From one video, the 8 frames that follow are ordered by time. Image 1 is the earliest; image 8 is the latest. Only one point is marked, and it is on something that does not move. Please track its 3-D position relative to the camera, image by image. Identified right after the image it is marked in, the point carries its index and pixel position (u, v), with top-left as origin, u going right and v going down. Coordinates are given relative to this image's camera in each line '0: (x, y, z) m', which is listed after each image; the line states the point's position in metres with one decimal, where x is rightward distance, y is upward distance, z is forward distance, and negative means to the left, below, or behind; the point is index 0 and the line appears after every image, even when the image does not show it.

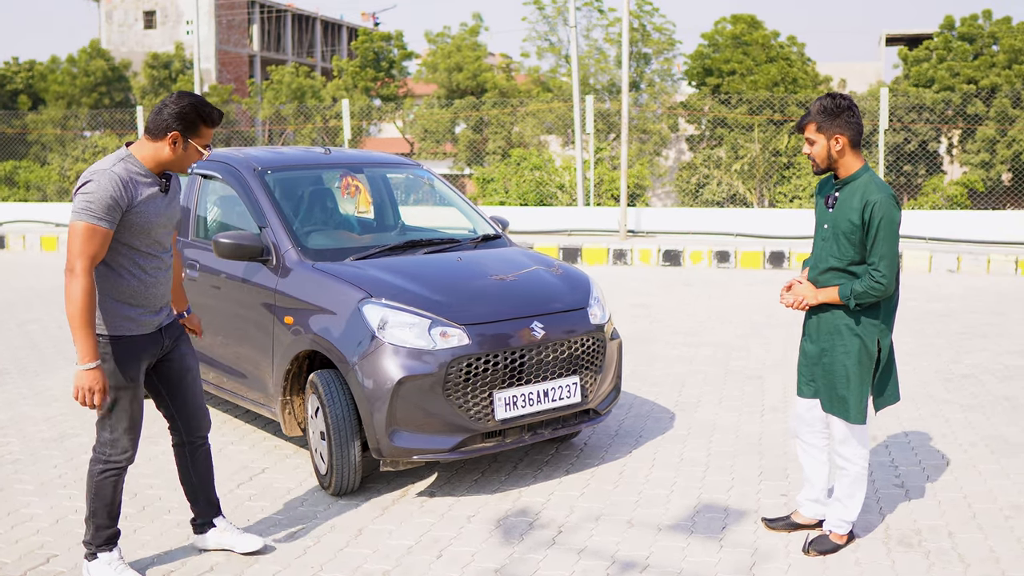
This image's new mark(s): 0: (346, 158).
0: (-0.9, +0.7, +6.2) m
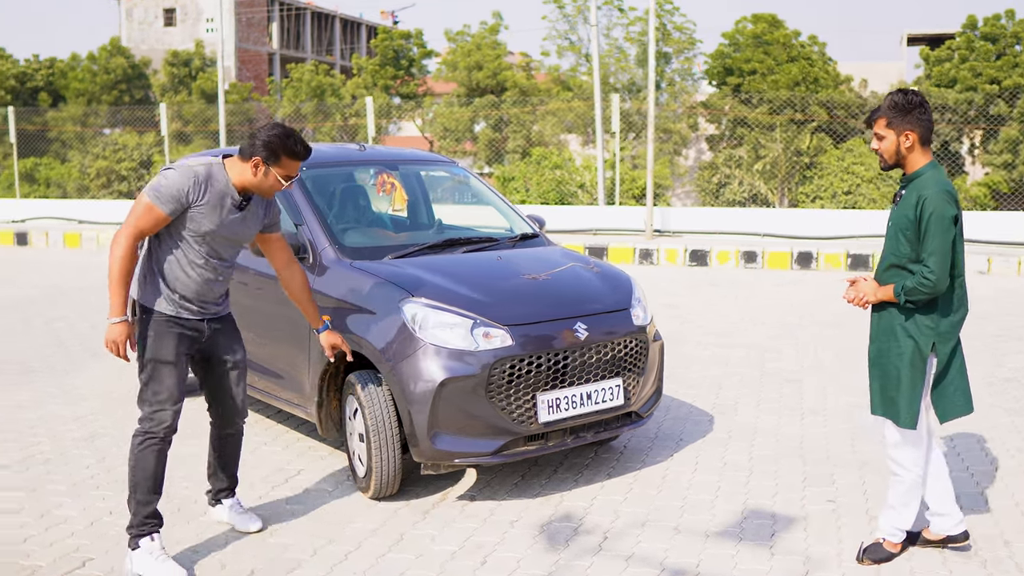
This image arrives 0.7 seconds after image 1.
0: (-0.7, +0.7, +6.1) m
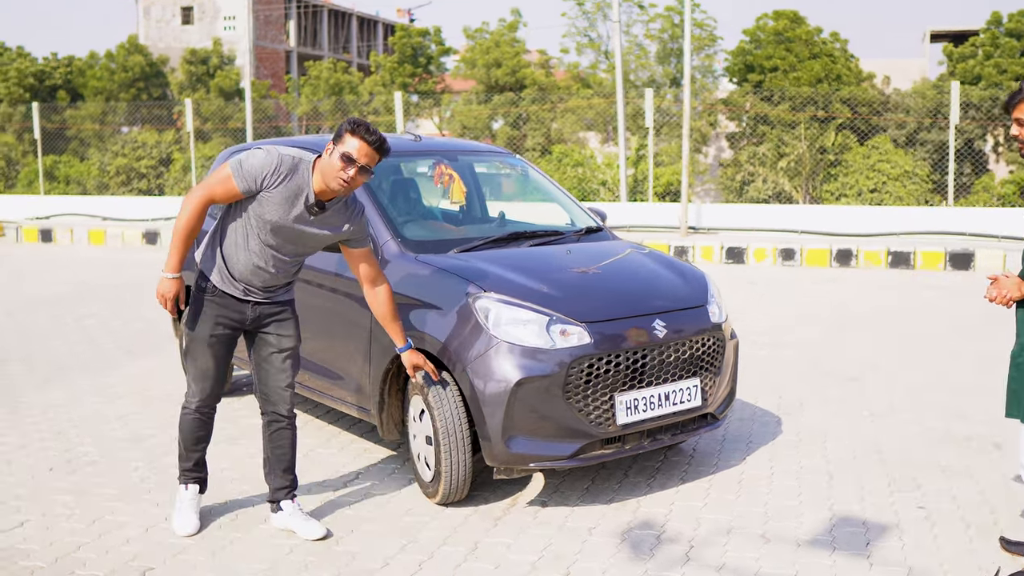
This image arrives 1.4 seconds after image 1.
0: (-0.4, +0.8, +5.9) m
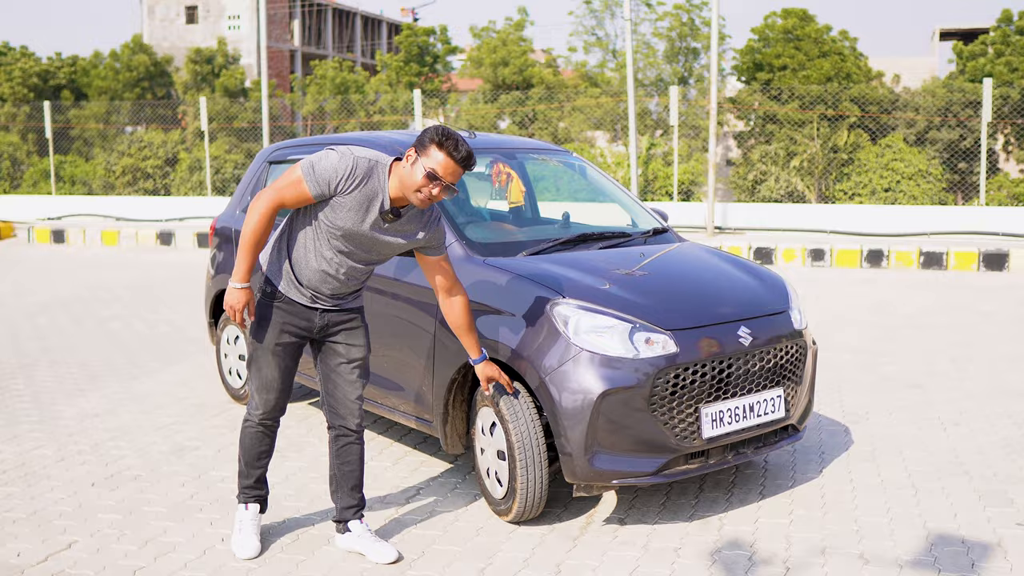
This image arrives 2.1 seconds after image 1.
0: (-0.1, +0.7, +5.6) m
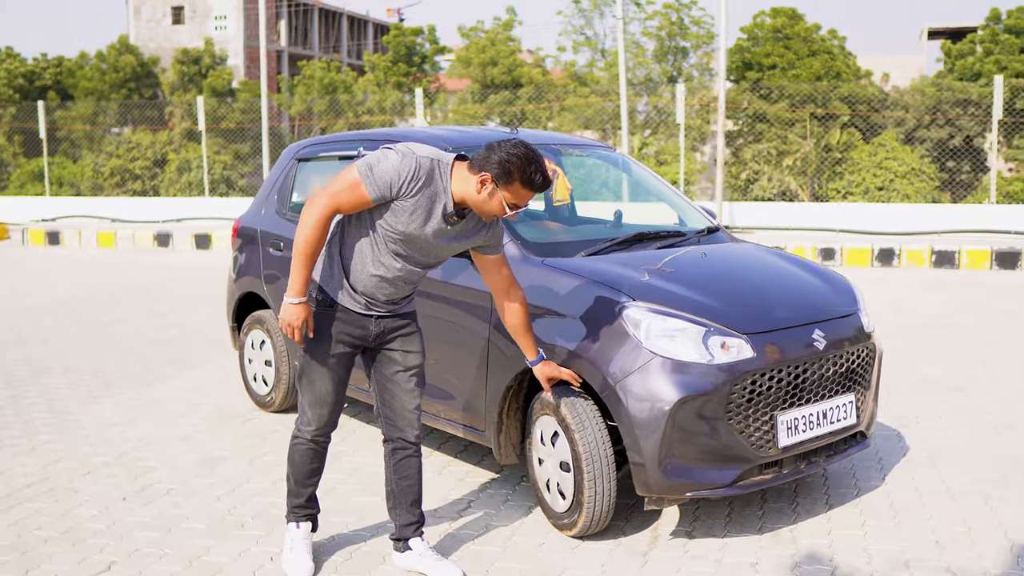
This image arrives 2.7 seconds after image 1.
0: (+0.1, +0.7, +5.4) m
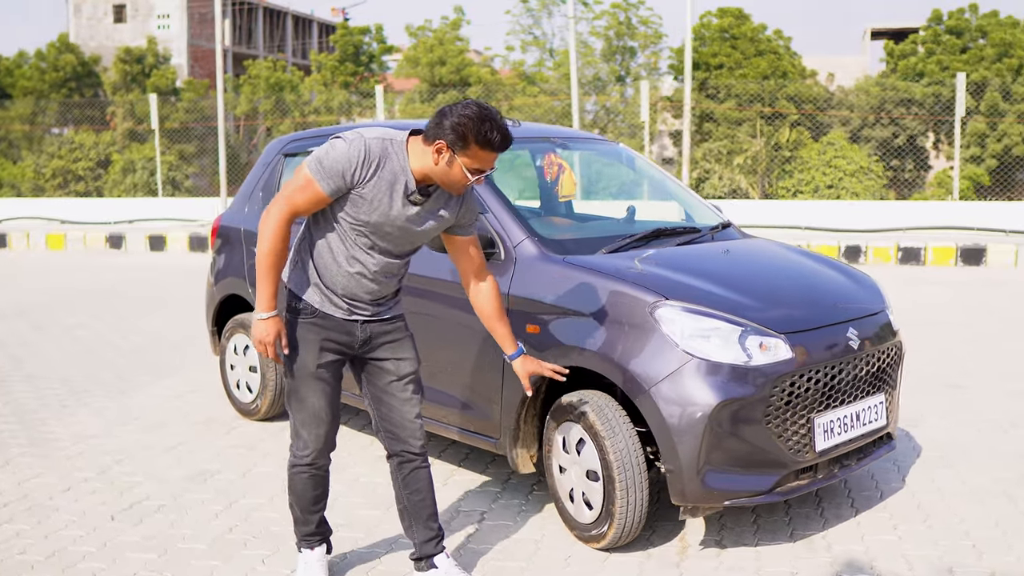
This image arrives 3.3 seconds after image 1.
0: (+0.1, +0.7, +5.2) m
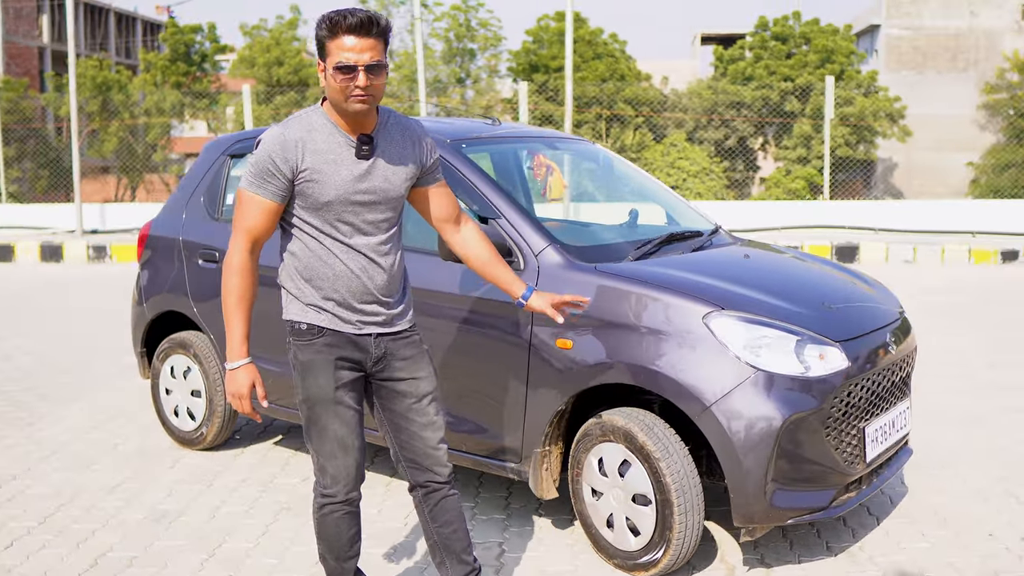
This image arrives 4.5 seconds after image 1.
0: (0.0, +0.7, +4.9) m
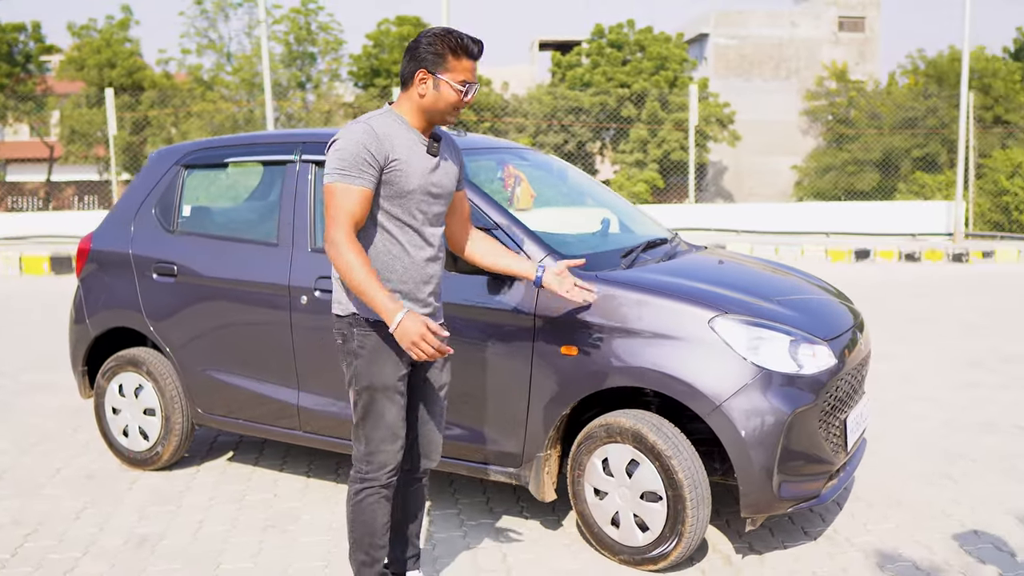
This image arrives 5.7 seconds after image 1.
0: (-0.2, +0.7, +5.0) m
